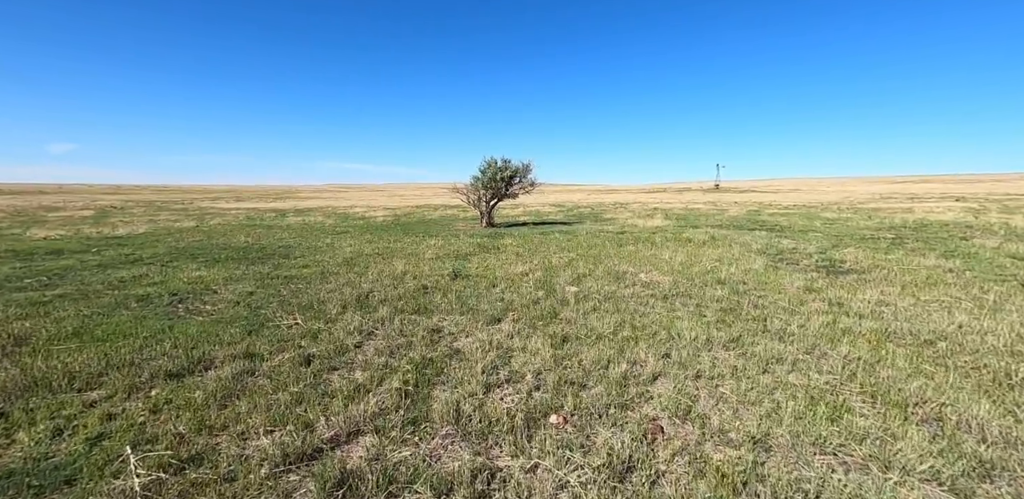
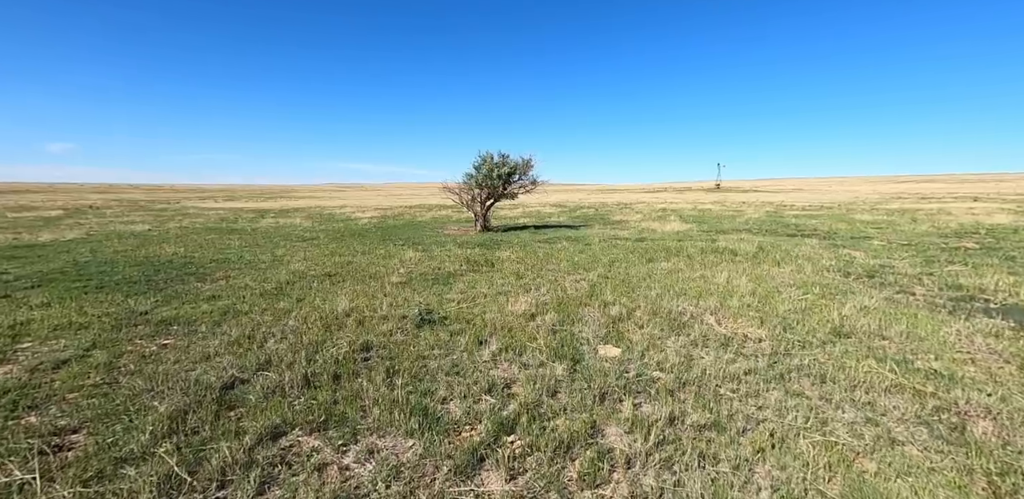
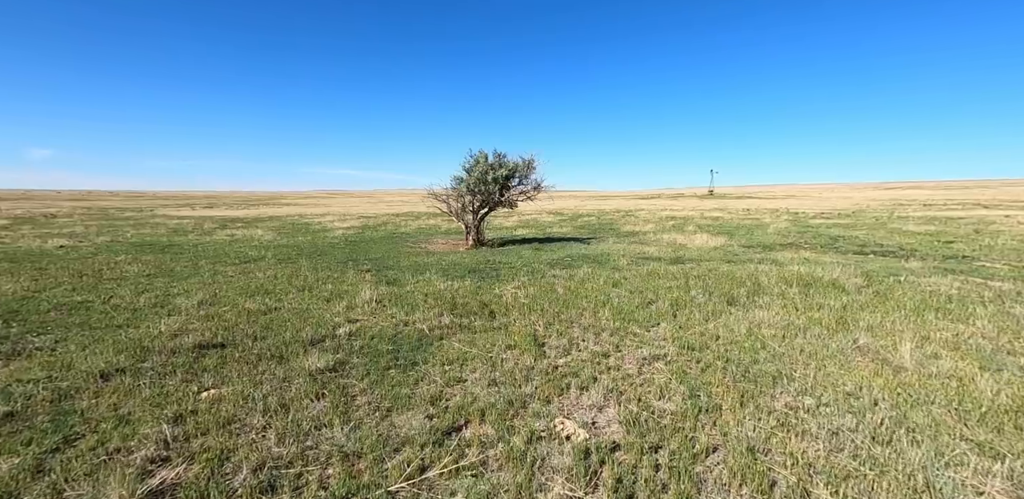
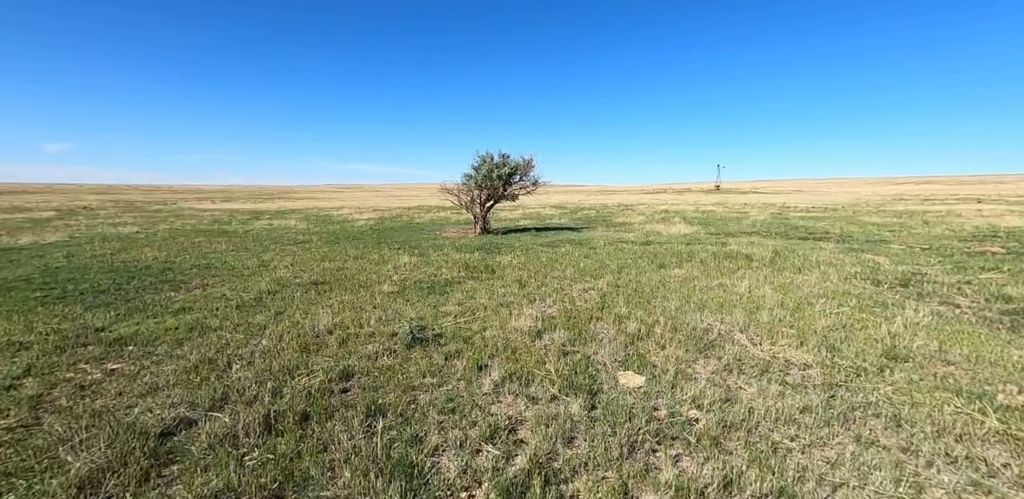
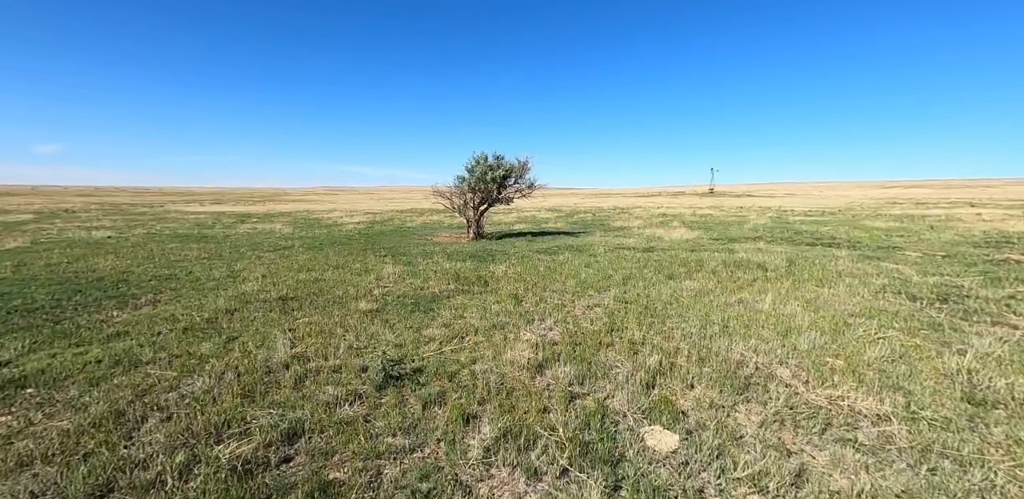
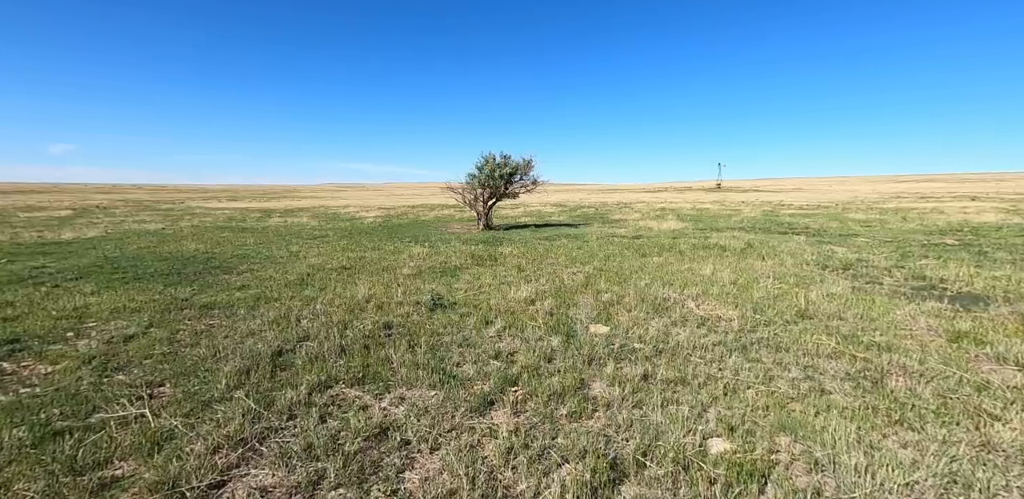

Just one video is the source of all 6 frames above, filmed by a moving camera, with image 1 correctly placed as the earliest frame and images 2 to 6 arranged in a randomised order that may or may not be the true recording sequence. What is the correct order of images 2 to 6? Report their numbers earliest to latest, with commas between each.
6, 2, 4, 5, 3
